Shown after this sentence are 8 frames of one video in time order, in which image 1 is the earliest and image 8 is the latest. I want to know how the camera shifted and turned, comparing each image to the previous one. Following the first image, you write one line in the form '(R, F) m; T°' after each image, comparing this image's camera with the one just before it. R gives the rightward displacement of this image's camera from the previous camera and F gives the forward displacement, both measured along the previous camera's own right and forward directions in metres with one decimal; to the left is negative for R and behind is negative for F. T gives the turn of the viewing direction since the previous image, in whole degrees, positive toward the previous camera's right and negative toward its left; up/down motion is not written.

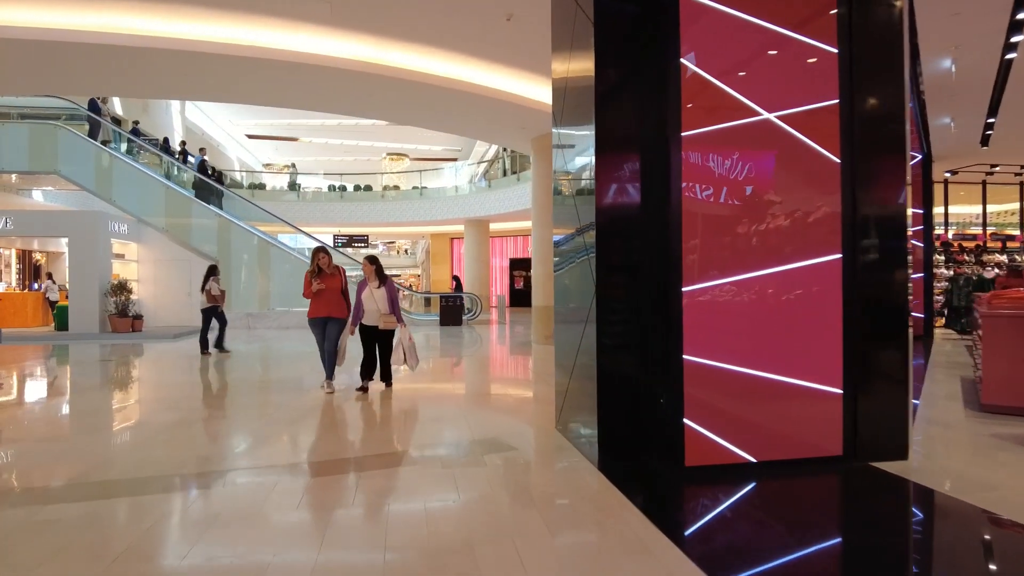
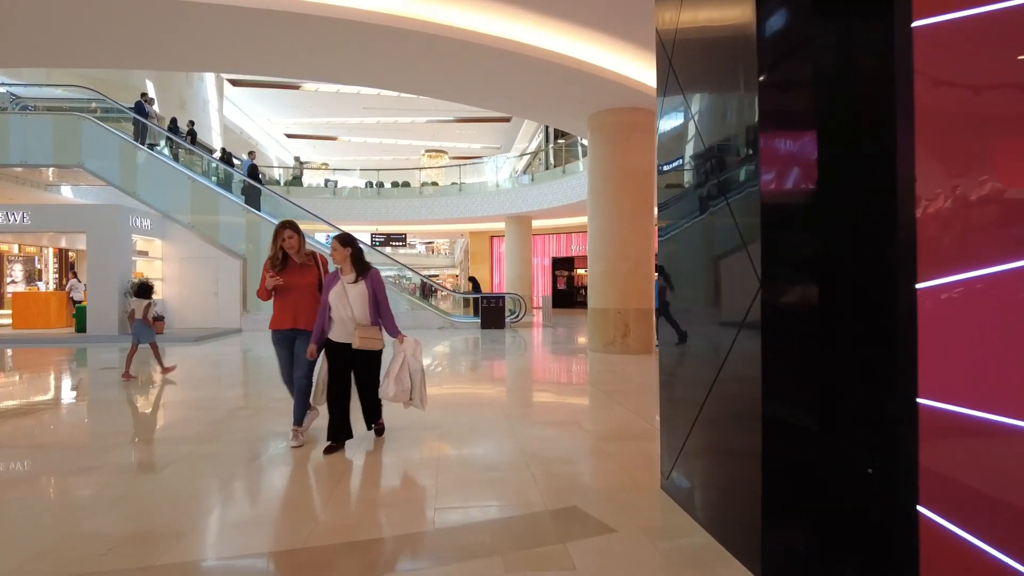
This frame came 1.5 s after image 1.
(-0.2, +1.1) m; -3°
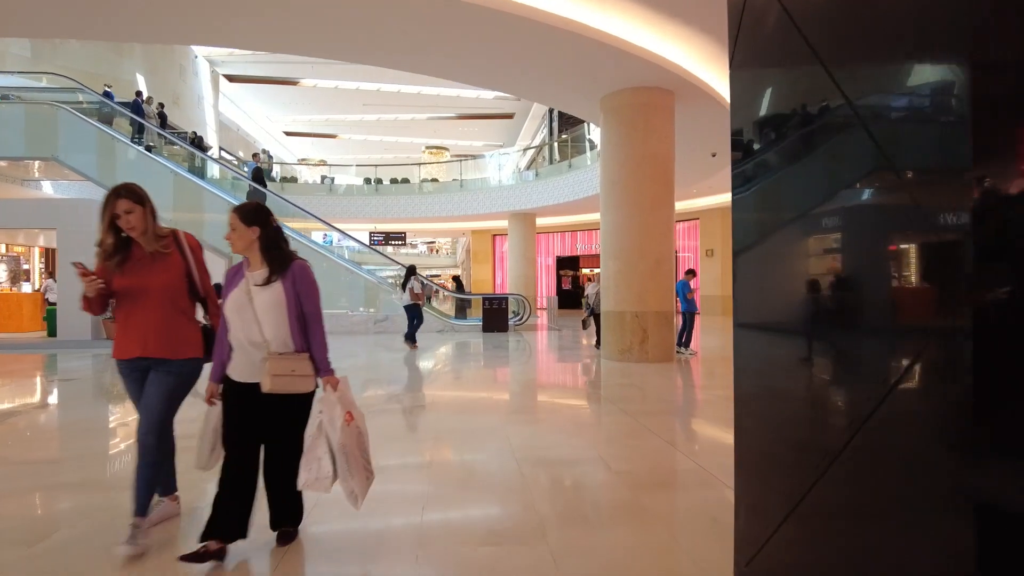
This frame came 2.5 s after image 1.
(0.0, +0.8) m; 0°
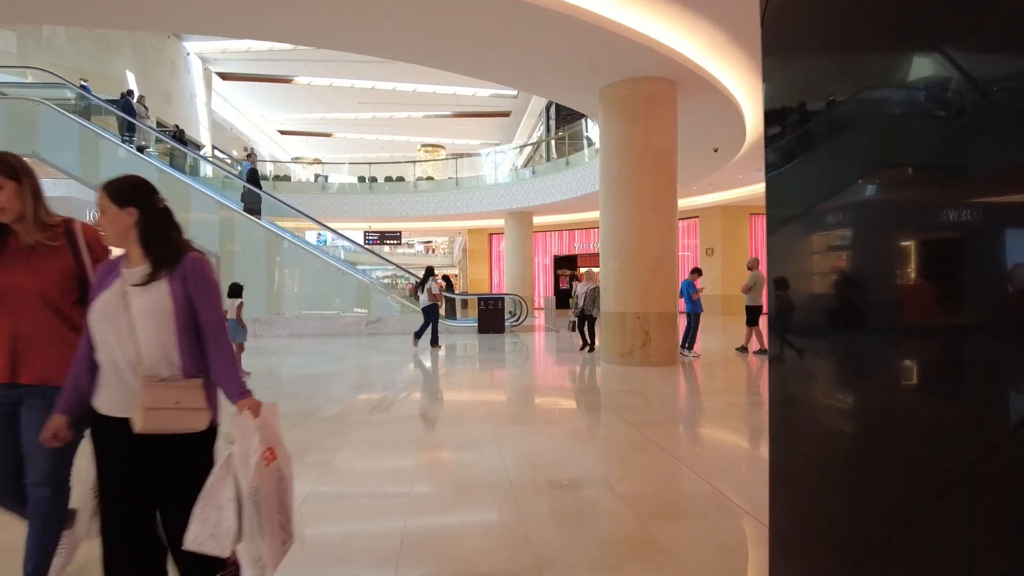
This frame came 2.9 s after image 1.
(0.0, +0.3) m; 0°
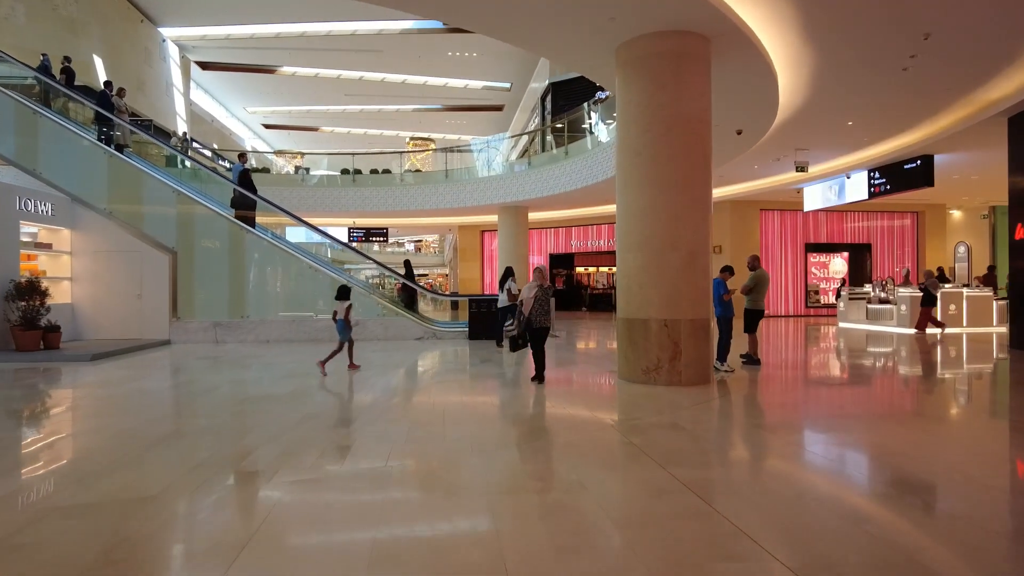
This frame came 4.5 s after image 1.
(-0.1, +1.2) m; +1°
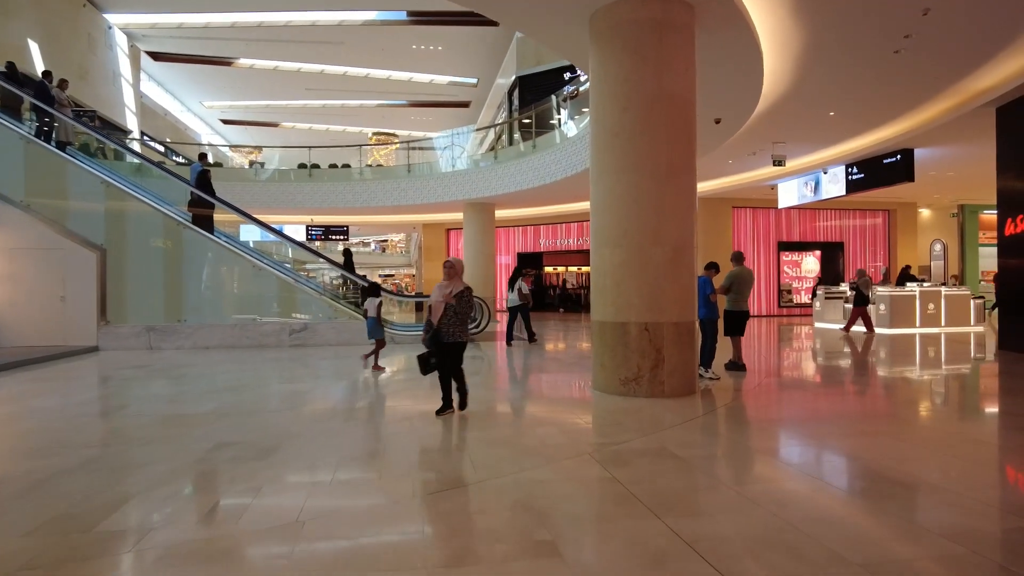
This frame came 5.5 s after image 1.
(+0.1, +0.7) m; +3°
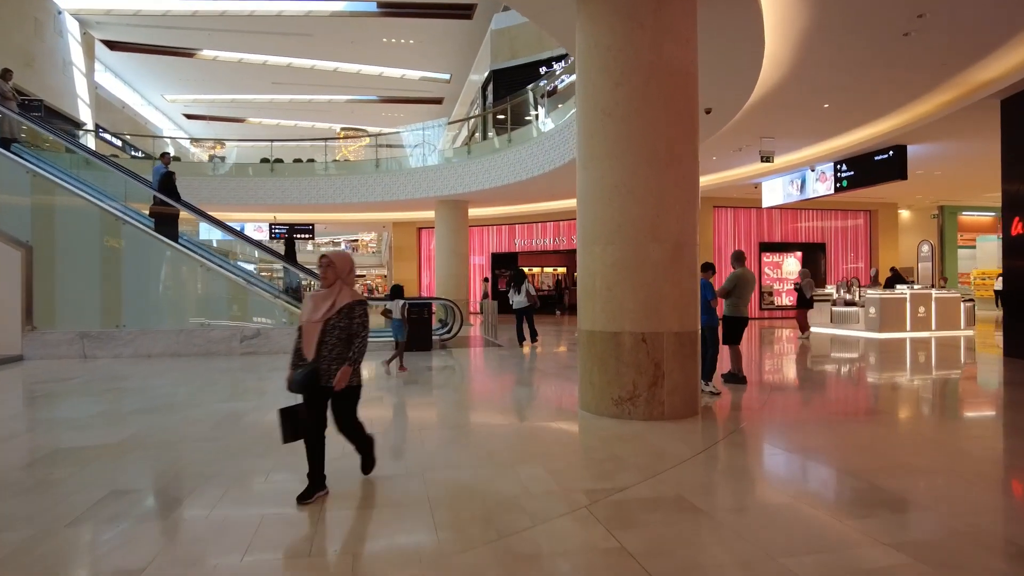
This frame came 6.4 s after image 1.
(0.0, +0.7) m; +2°
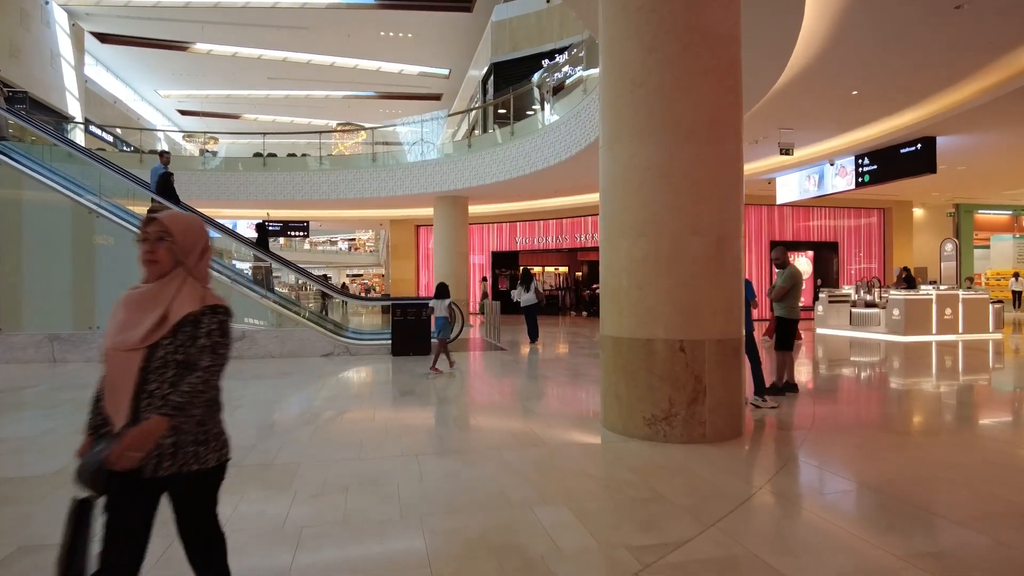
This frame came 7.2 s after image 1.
(-0.1, +0.6) m; 0°
